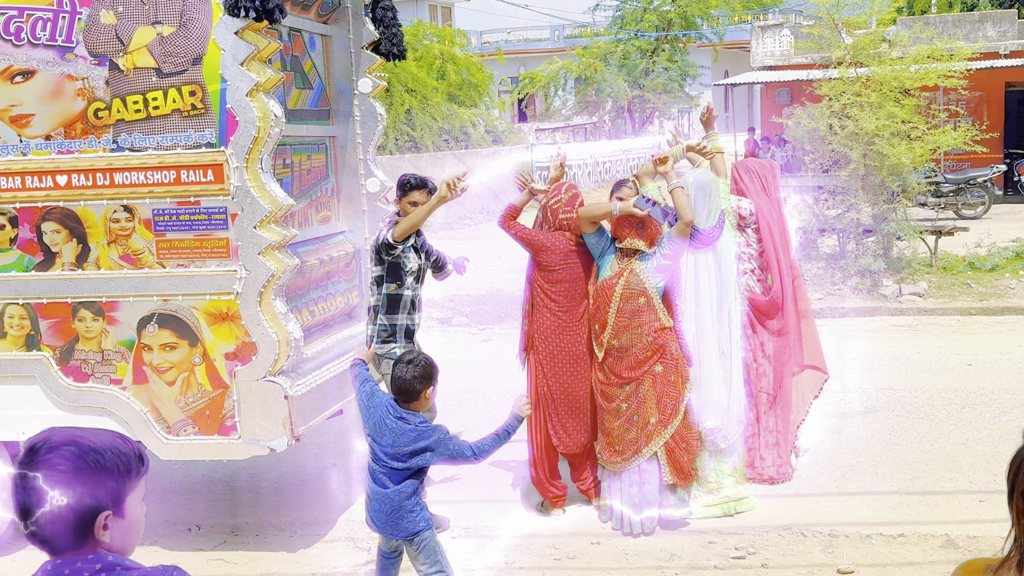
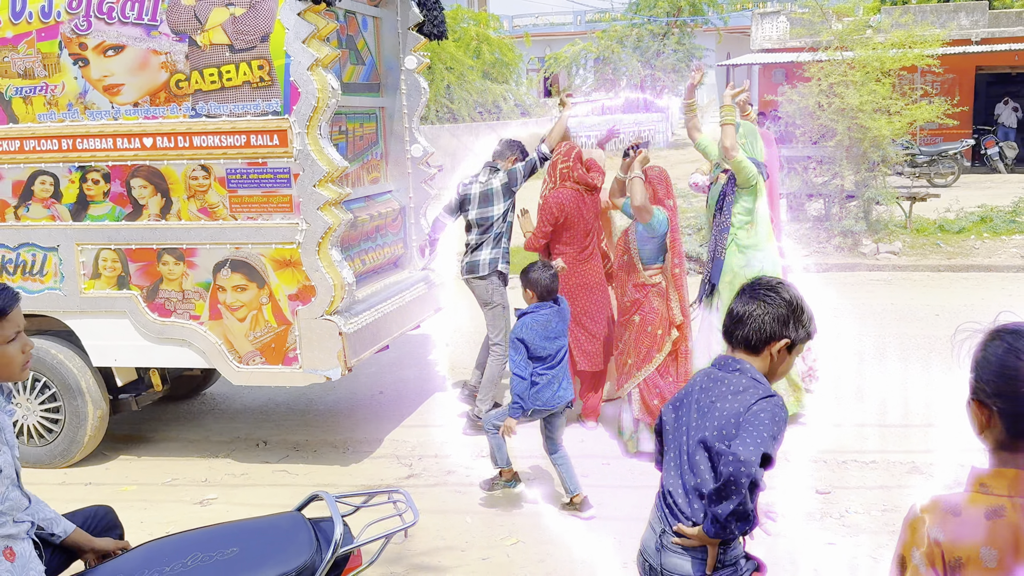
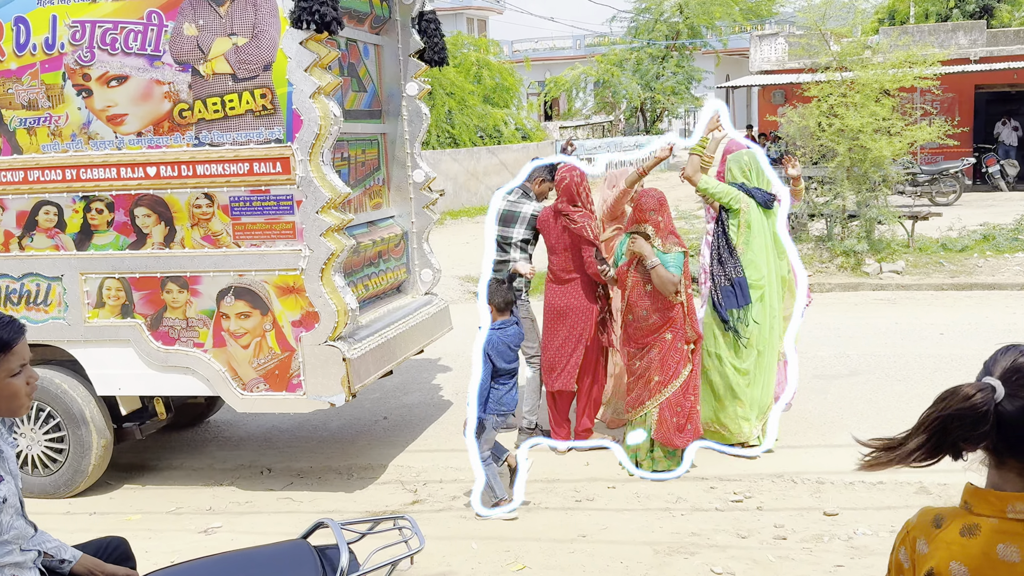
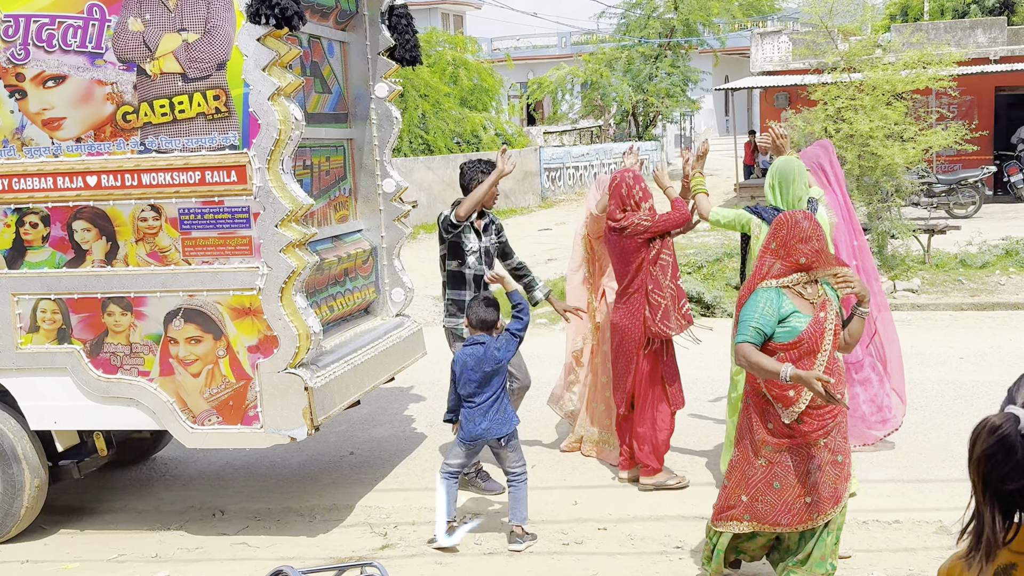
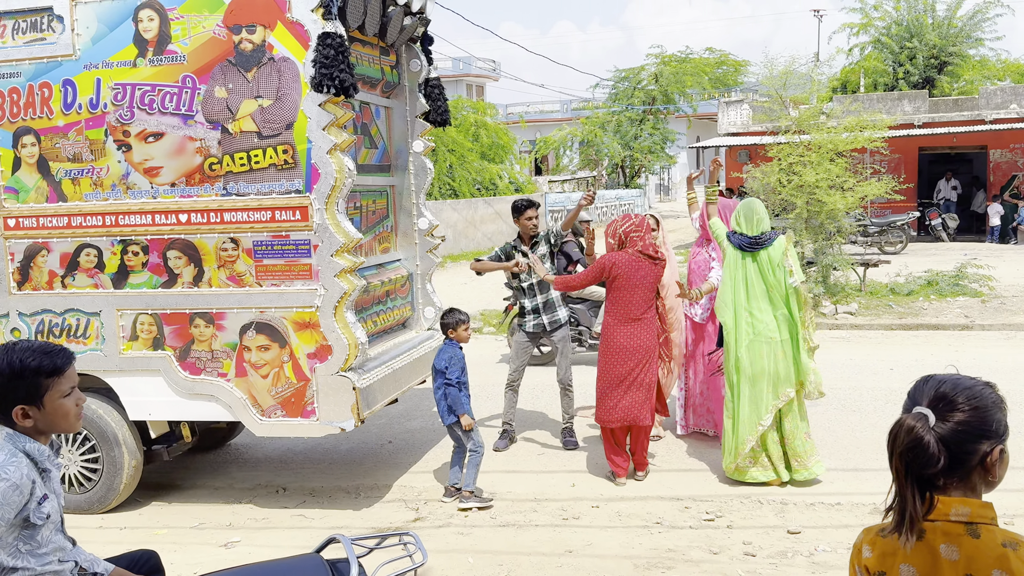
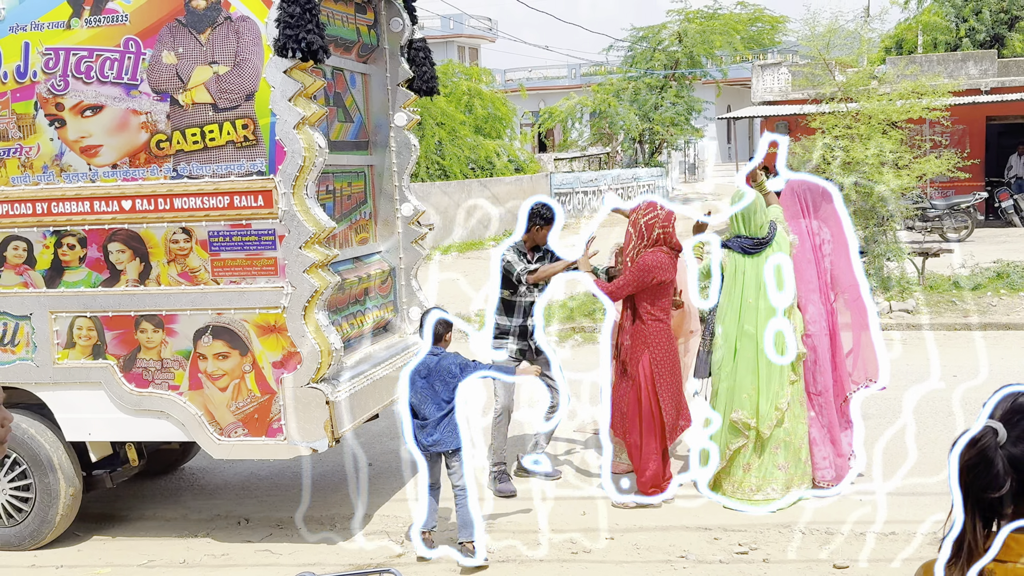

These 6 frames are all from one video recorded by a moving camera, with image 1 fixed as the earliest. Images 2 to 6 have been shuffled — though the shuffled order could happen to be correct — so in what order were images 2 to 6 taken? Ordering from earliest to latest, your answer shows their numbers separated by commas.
2, 3, 4, 6, 5
